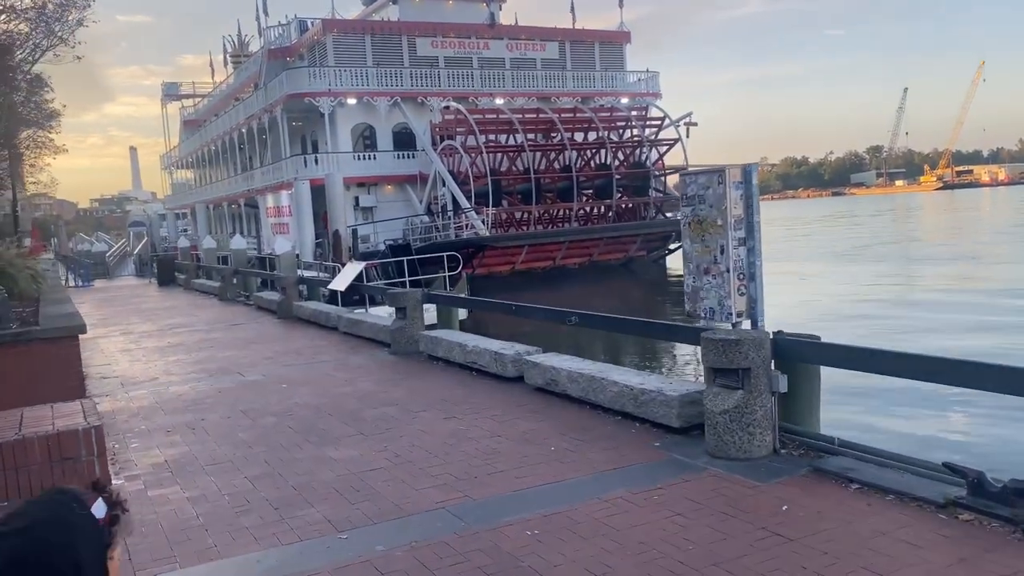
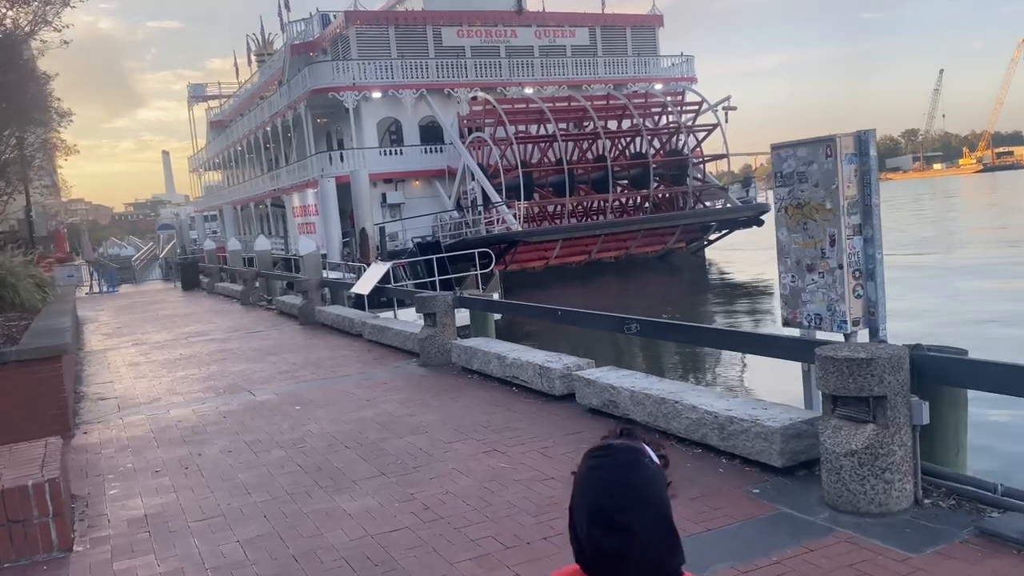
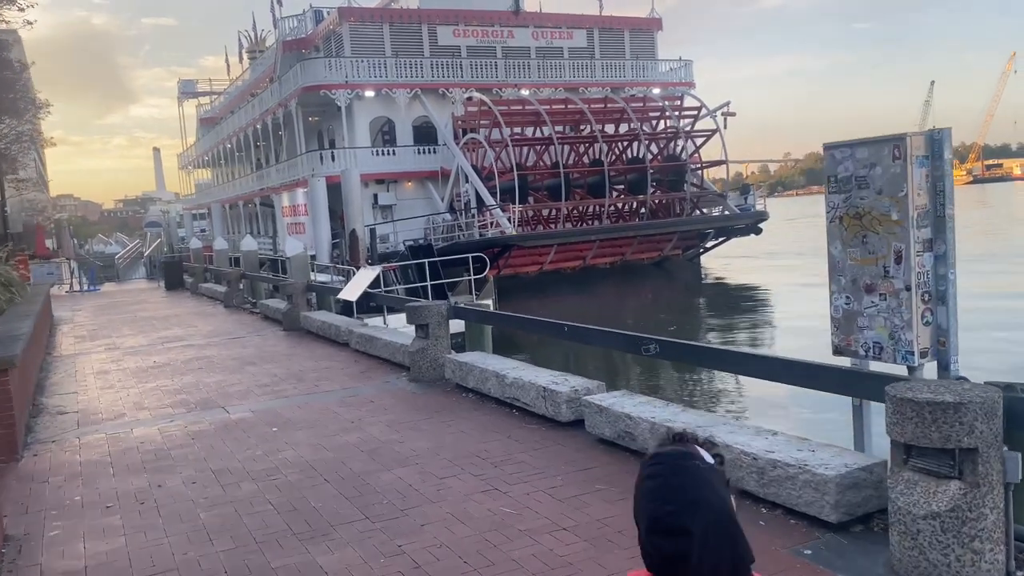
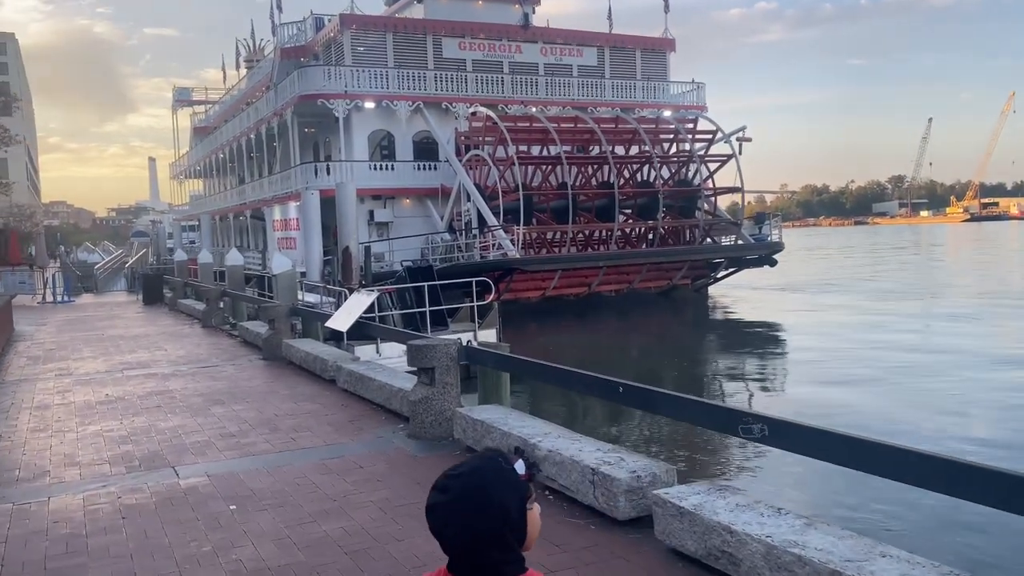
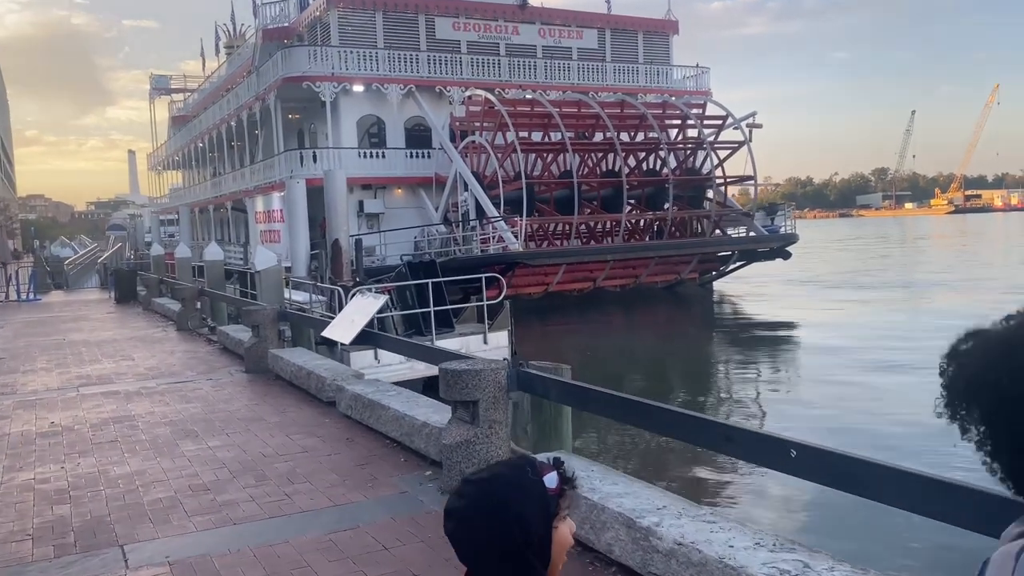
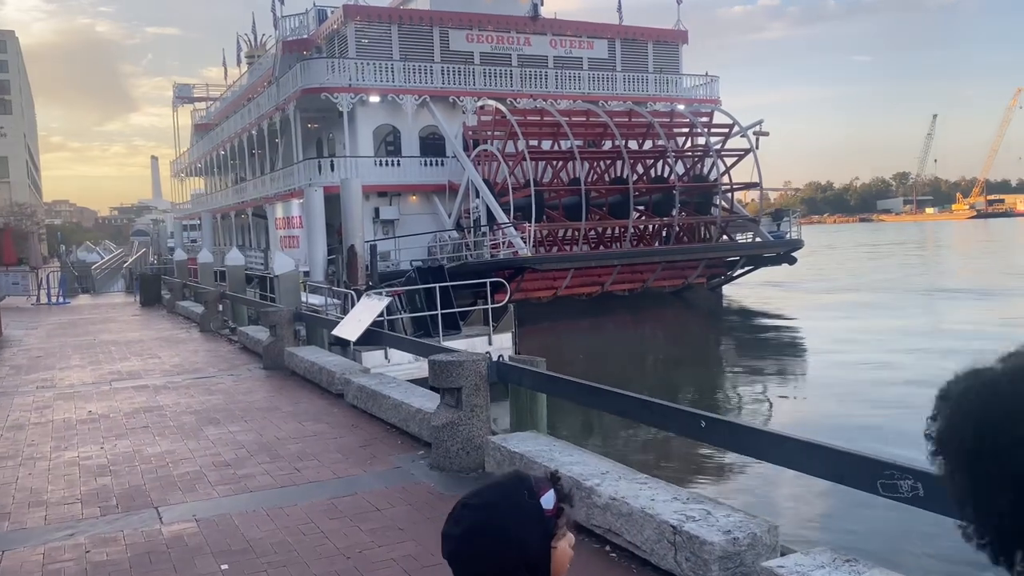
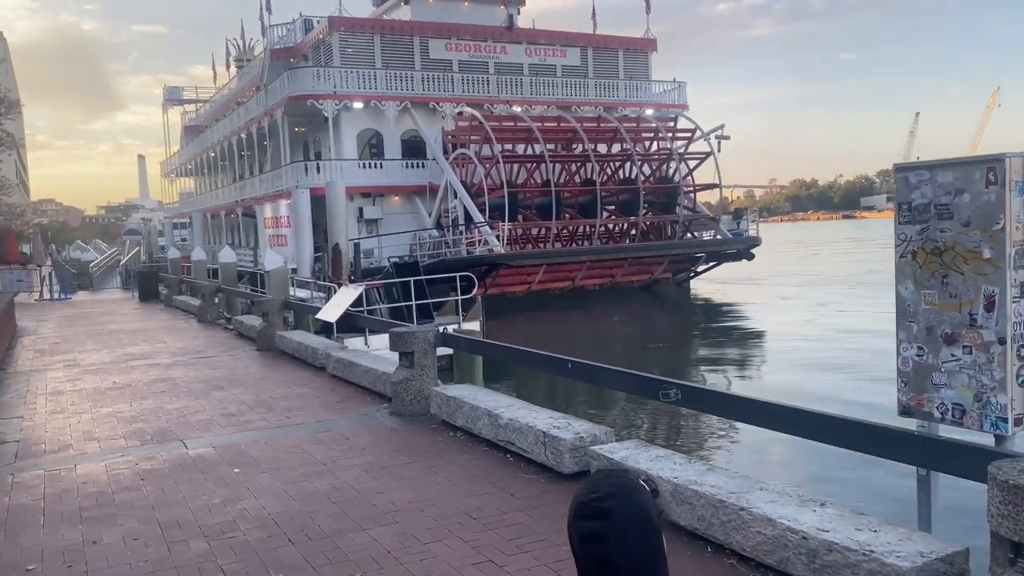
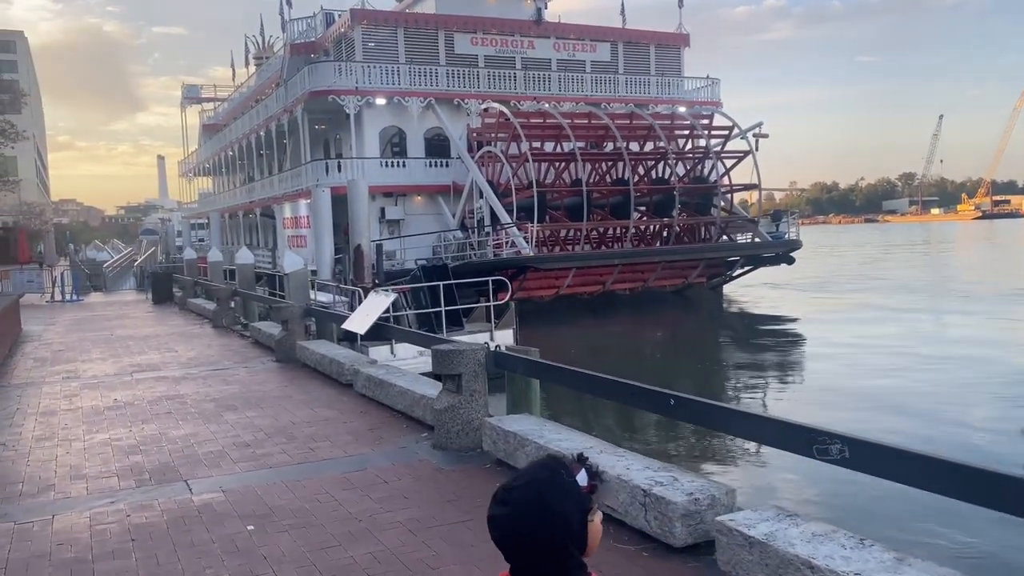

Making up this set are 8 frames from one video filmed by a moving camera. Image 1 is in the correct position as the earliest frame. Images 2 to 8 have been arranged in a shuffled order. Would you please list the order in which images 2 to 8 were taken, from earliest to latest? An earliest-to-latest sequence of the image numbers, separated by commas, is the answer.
2, 3, 7, 4, 8, 6, 5
